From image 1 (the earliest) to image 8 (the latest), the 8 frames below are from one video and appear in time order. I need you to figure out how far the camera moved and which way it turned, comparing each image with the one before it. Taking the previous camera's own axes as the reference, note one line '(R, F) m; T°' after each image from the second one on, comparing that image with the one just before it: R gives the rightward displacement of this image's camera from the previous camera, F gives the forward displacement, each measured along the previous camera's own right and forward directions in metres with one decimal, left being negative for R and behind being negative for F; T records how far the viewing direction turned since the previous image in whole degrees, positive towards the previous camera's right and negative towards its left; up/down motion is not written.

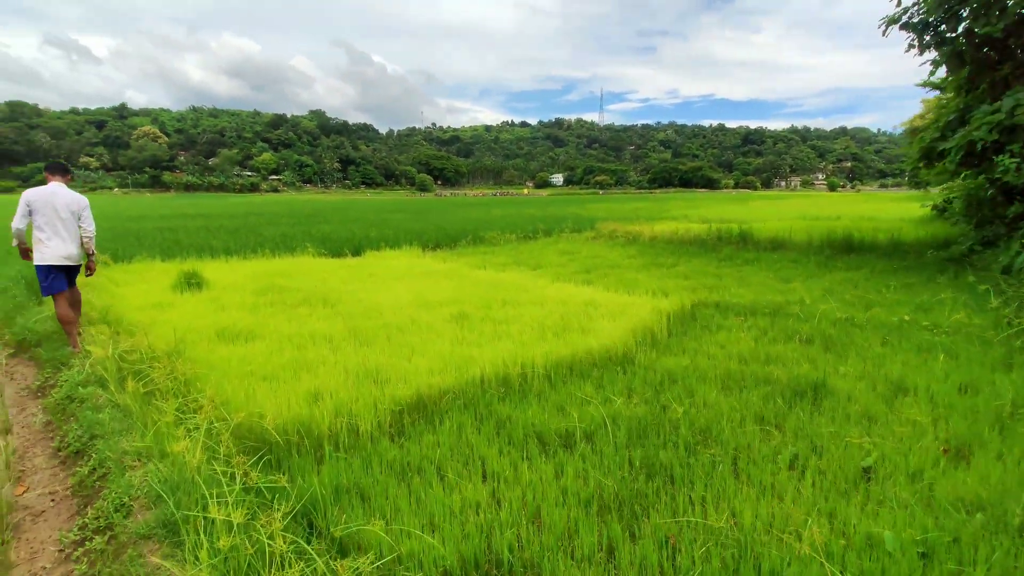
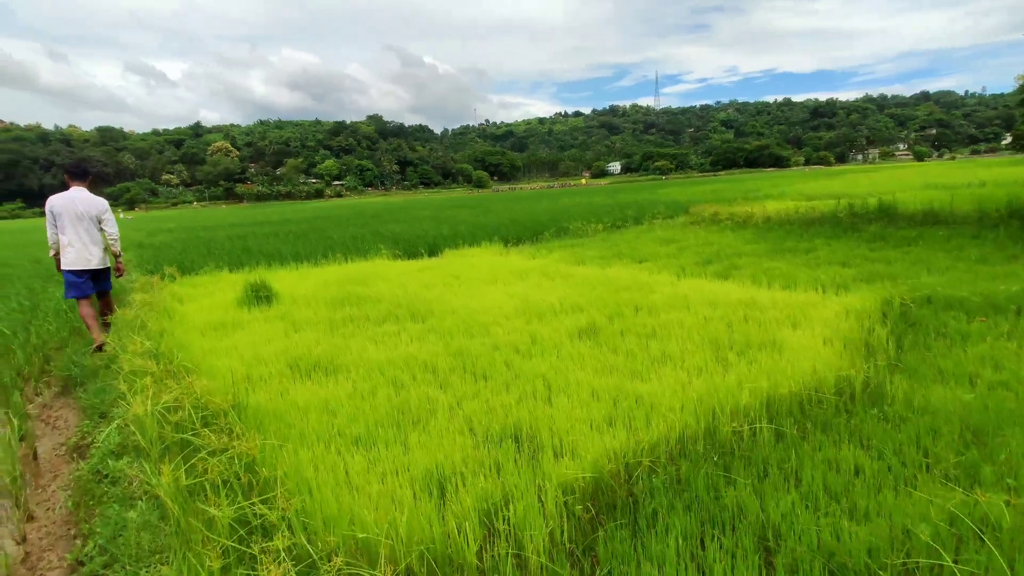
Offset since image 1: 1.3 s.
(-0.6, +1.2) m; -6°
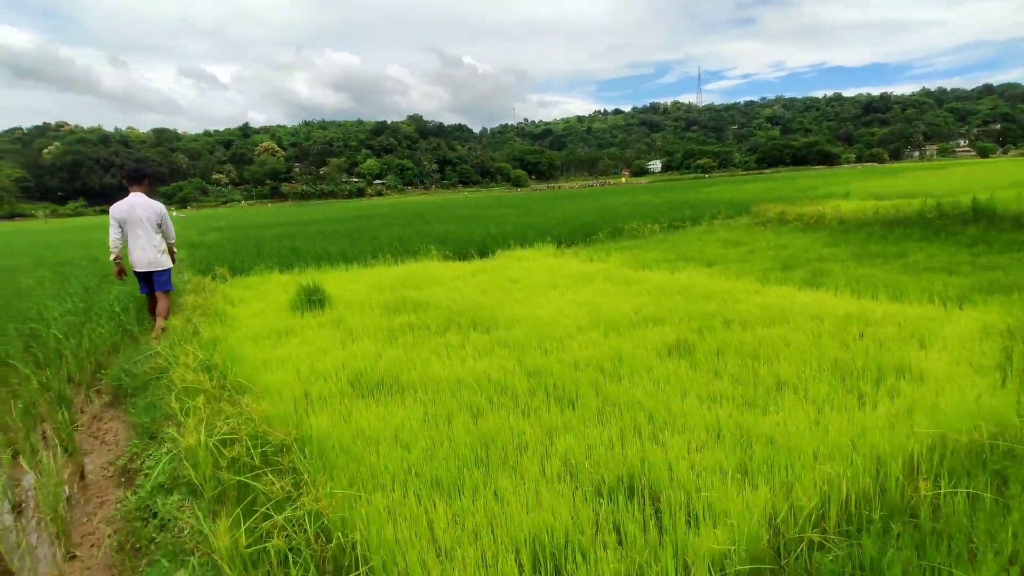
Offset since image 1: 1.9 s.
(-0.3, +0.4) m; -4°
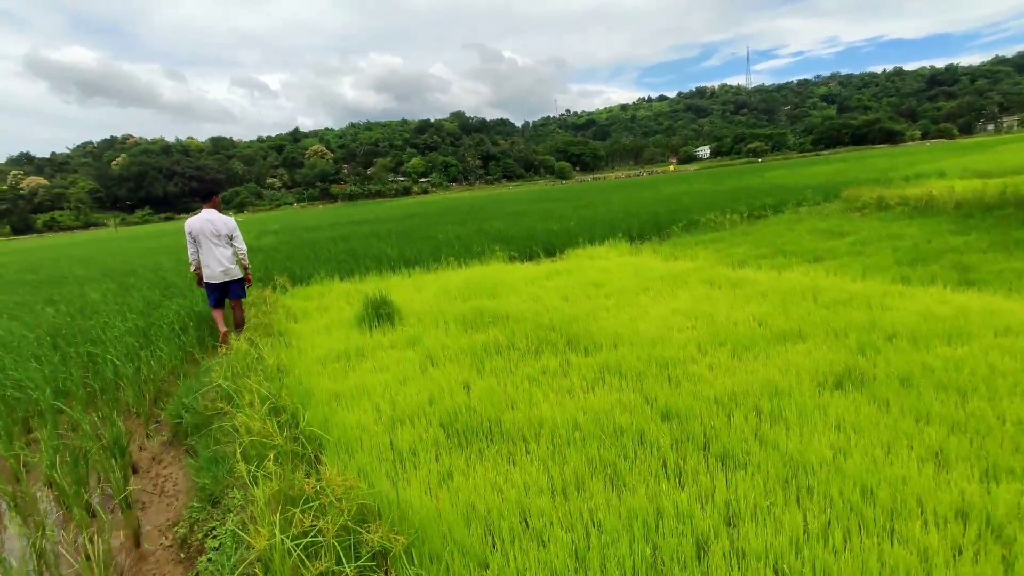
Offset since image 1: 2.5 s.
(-0.4, +0.7) m; -5°
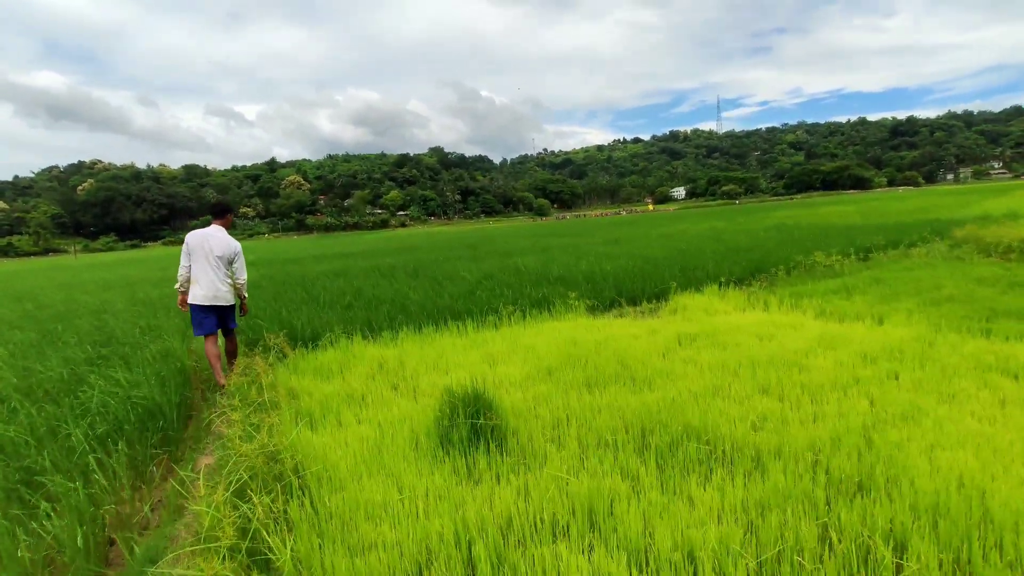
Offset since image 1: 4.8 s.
(-1.2, +2.3) m; +3°
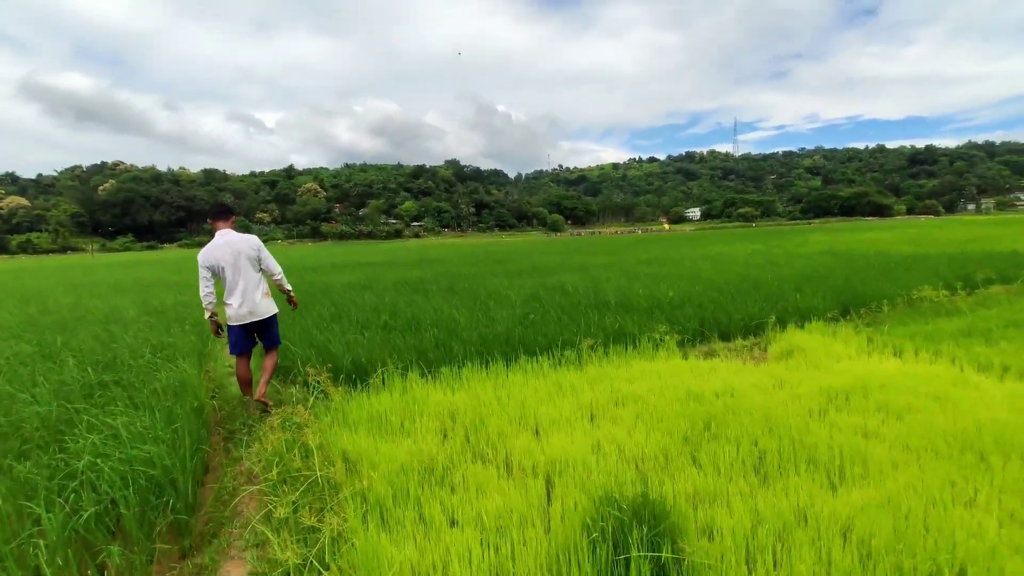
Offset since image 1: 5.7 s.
(-0.7, +1.0) m; -1°
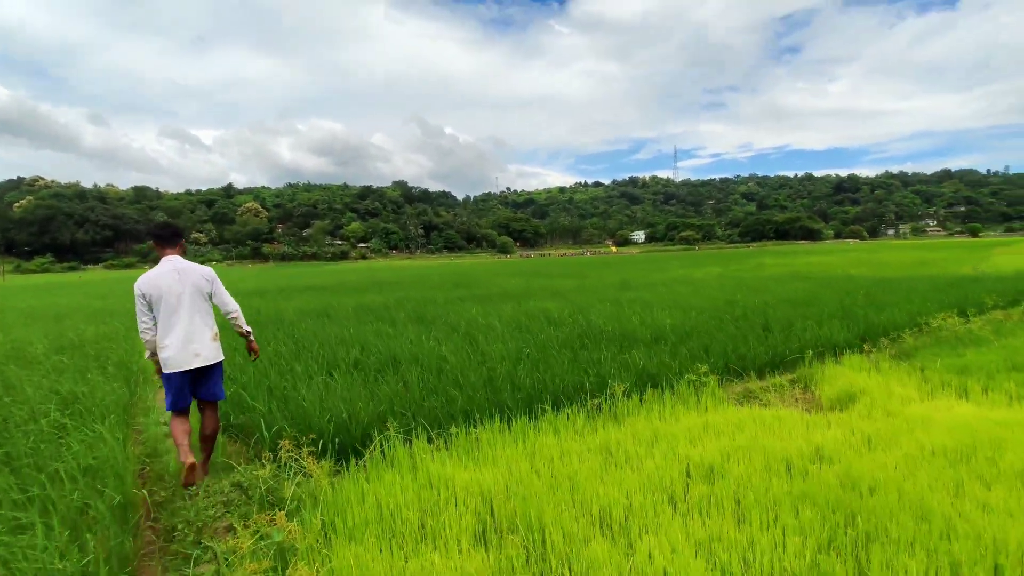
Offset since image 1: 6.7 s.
(-0.5, +0.9) m; +5°
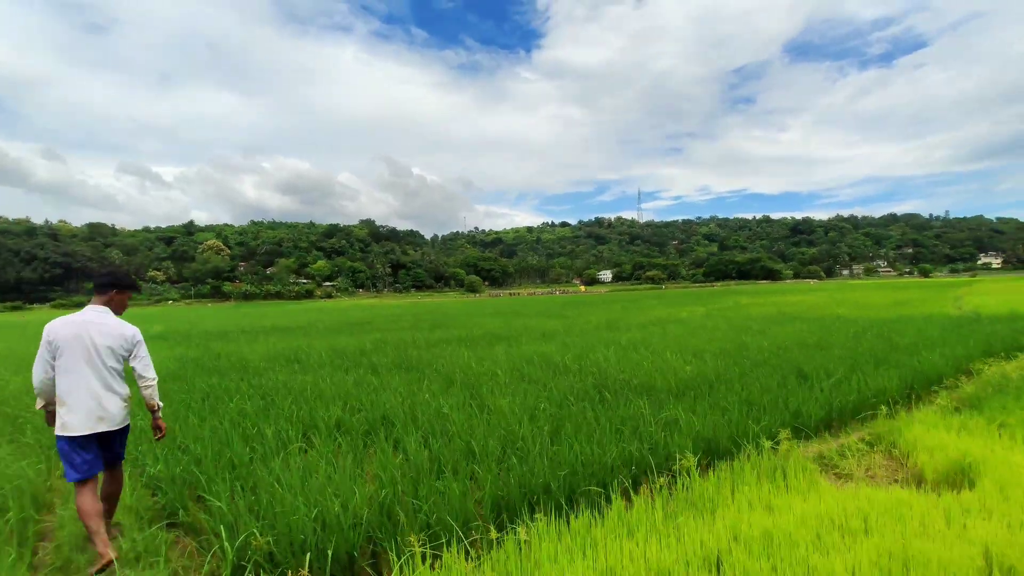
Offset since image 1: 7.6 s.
(-0.5, +0.9) m; +3°
